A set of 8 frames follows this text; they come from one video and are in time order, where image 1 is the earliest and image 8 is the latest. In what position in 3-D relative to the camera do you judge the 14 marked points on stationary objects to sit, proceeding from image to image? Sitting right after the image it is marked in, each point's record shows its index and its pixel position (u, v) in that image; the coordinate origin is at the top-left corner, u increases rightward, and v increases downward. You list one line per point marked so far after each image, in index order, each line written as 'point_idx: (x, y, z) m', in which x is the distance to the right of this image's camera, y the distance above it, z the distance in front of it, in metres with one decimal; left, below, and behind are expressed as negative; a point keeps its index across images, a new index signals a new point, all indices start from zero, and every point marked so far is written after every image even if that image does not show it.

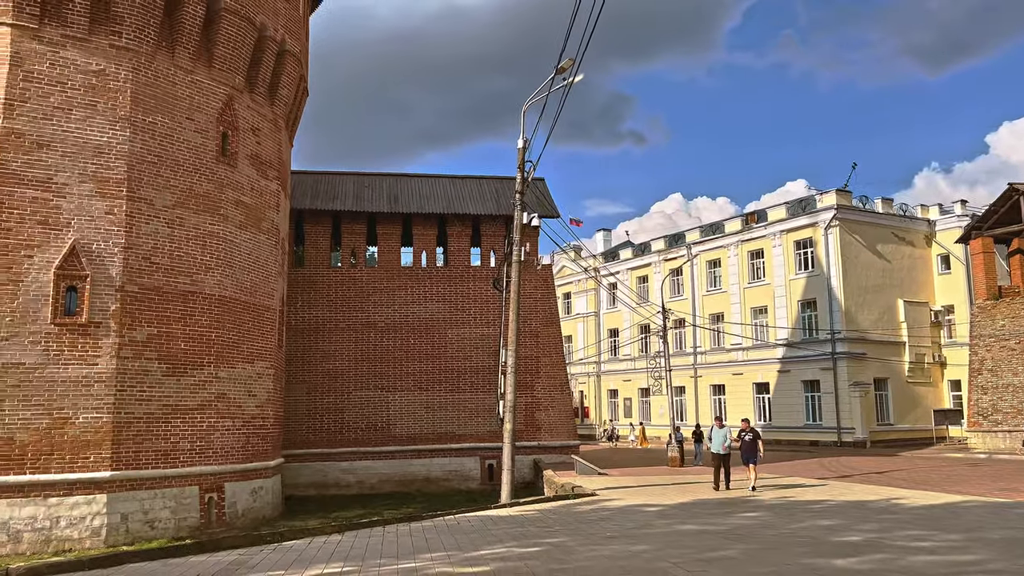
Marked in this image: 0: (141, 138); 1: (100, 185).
0: (-6.4, +2.6, +12.6) m
1: (-6.9, +1.7, +12.1) m
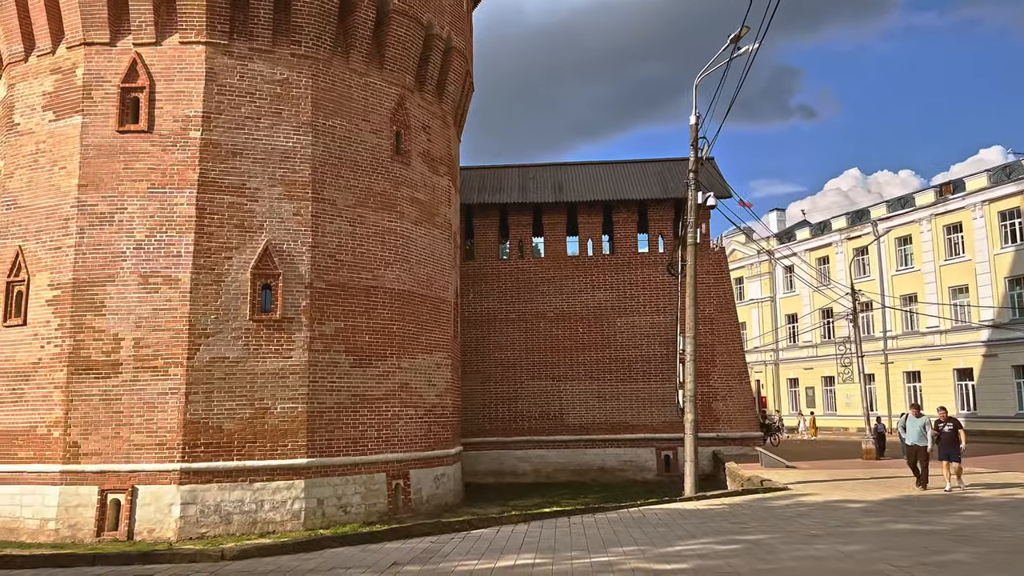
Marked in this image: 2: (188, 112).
0: (-3.4, +2.6, +13.2) m
1: (-4.0, +1.8, +12.8) m
2: (-5.6, +3.0, +12.4) m
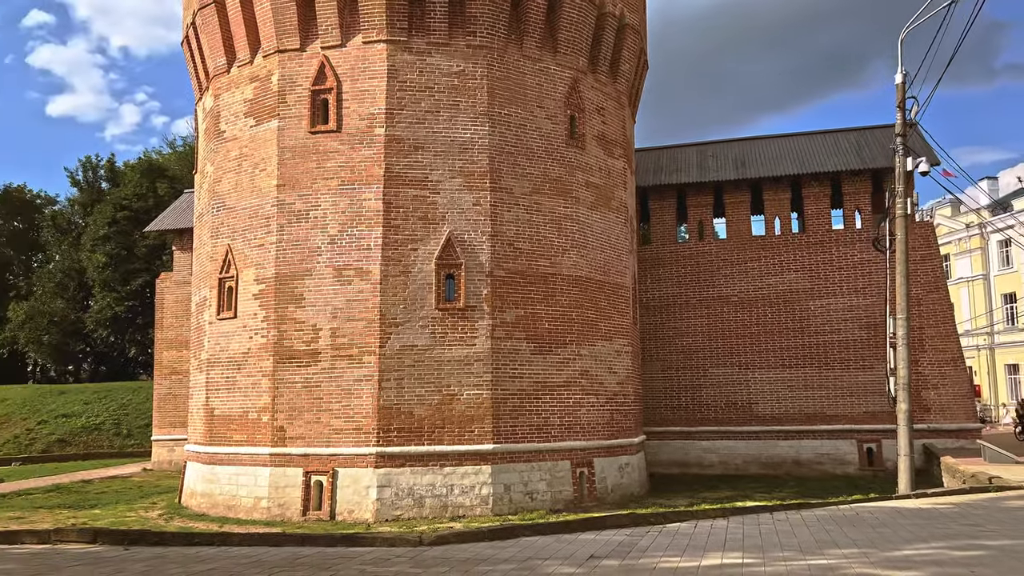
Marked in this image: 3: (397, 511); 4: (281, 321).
0: (-0.2, +2.9, +13.2) m
1: (-0.8, +2.0, +13.0) m
2: (-2.5, +3.2, +12.9) m
3: (-1.9, -3.7, +12.1) m
4: (-4.1, -0.6, +12.8) m
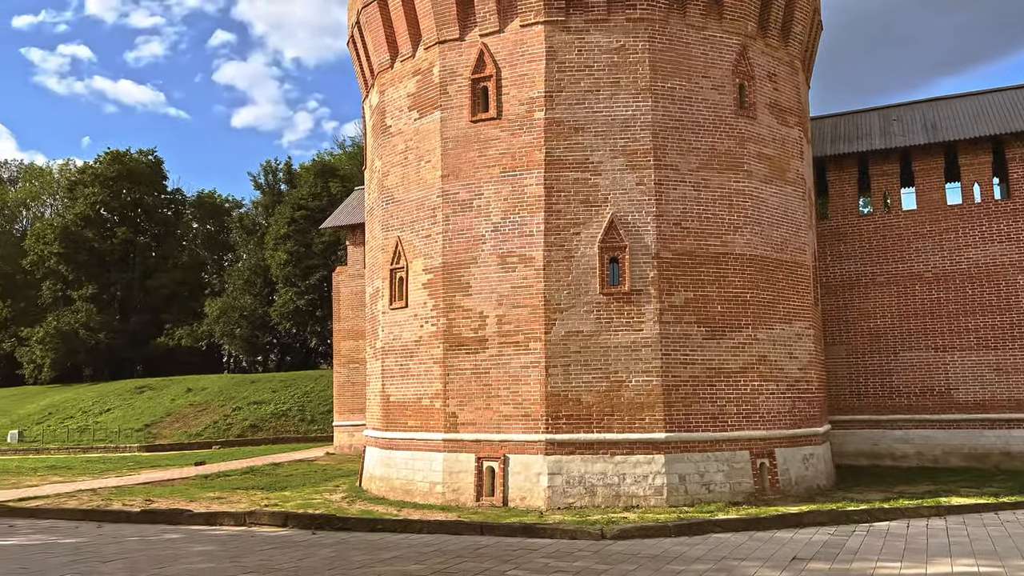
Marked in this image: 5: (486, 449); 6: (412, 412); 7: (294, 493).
0: (+2.6, +3.2, +12.6) m
1: (+2.0, +2.3, +12.5) m
2: (+0.3, +3.4, +12.7) m
3: (+1.0, -3.5, +11.9) m
4: (-1.1, -0.4, +13.0) m
5: (-0.4, -2.8, +12.5) m
6: (-1.9, -2.3, +13.5) m
7: (-4.3, -4.1, +14.4) m
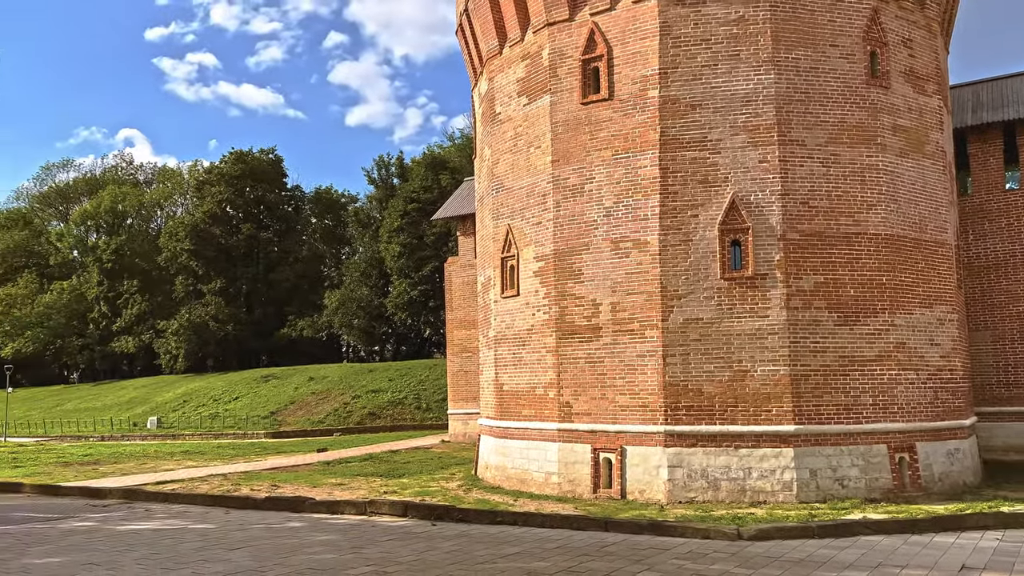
0: (+4.4, +3.5, +11.8) m
1: (+3.9, +2.5, +11.8) m
2: (+2.2, +3.7, +12.2) m
3: (+2.8, -3.2, +11.4) m
4: (+0.9, -0.2, +12.8) m
5: (+1.5, -2.6, +12.2) m
6: (+0.3, -2.1, +13.4) m
7: (-2.0, -3.9, +14.6) m
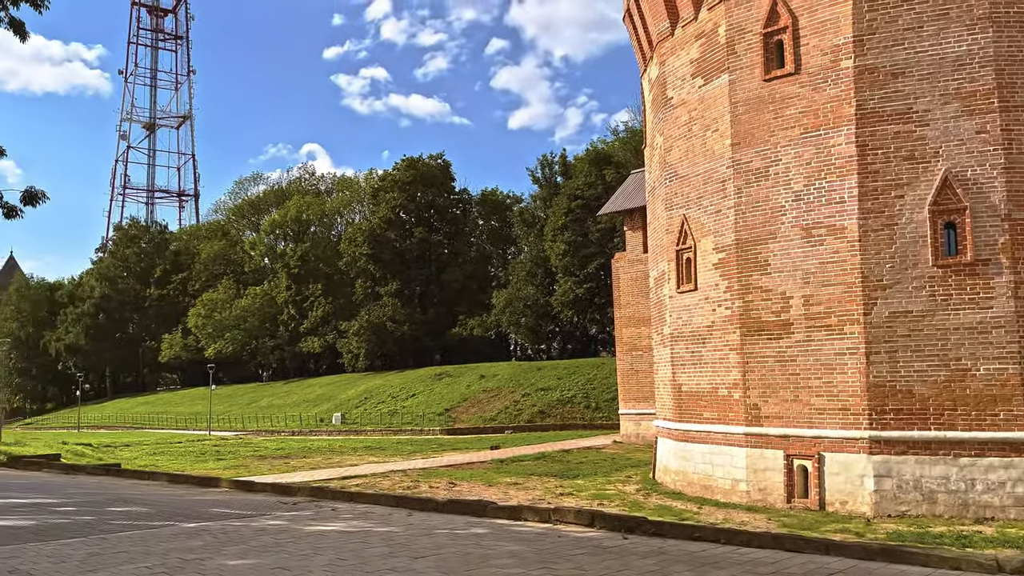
0: (+7.0, +3.6, +10.0) m
1: (+6.4, +2.7, +10.1) m
2: (+4.9, +3.8, +11.0) m
3: (+5.5, -3.1, +10.0) m
4: (+3.8, 0.0, +11.8) m
5: (+4.4, -2.4, +11.1) m
6: (+3.4, -2.0, +12.5) m
7: (+1.5, -3.8, +14.3) m
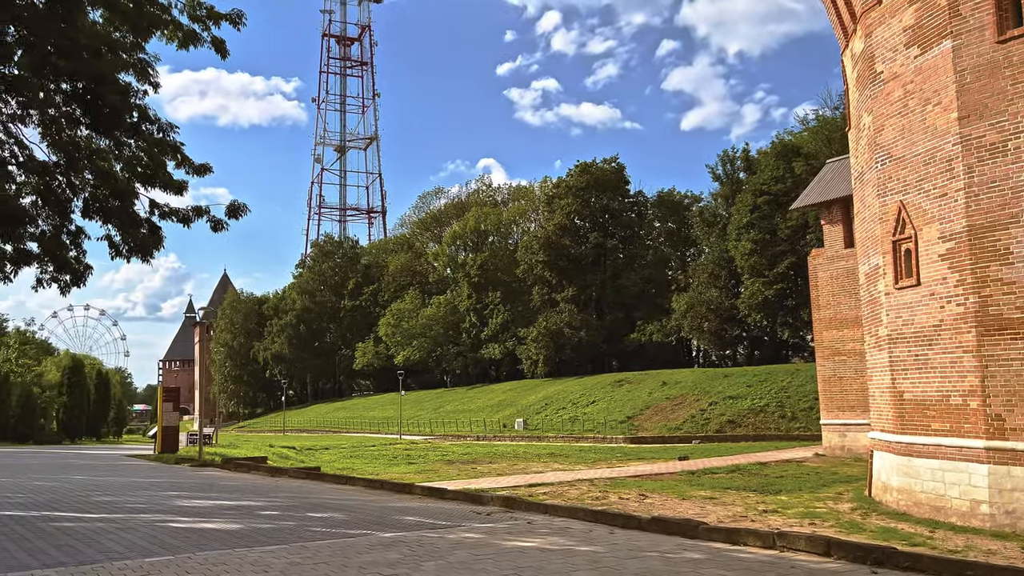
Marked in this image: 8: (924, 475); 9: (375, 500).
0: (+9.2, +3.9, +7.7) m
1: (+8.7, +2.9, +7.9) m
2: (+7.3, +4.0, +9.1) m
3: (+7.9, -2.9, +8.0) m
4: (+6.6, +0.1, +10.1) m
5: (+7.0, -2.3, +9.3) m
6: (+6.4, -1.9, +10.9) m
7: (+5.0, -3.8, +13.0) m
8: (+6.3, -2.9, +11.1) m
9: (-2.4, -3.7, +12.8) m
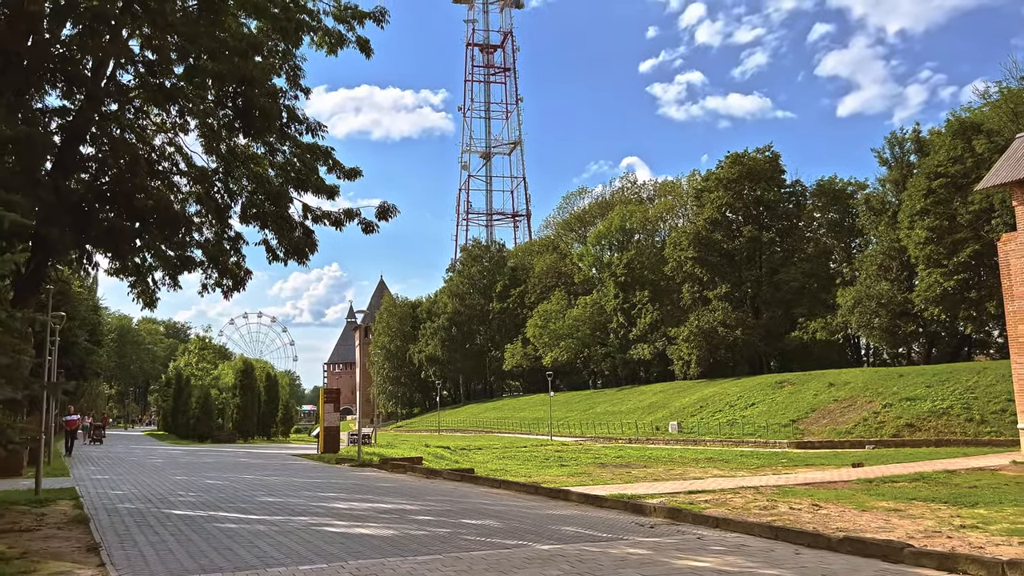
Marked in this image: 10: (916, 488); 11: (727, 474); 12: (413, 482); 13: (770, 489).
0: (+10.4, +4.2, +5.4) m
1: (+10.0, +3.2, +5.7) m
2: (+8.9, +4.2, +7.2) m
3: (+9.4, -2.6, +5.9) m
4: (+8.5, +0.3, +8.3) m
5: (+8.8, -2.1, +7.4) m
6: (+8.5, -1.7, +9.1) m
7: (+7.6, -3.6, +11.4) m
8: (+8.5, -2.7, +9.3) m
9: (+0.3, -3.8, +12.7) m
10: (+7.9, -3.9, +14.2) m
11: (+5.3, -4.5, +17.8) m
12: (-2.3, -4.5, +17.1) m
13: (+5.1, -4.0, +14.4) m
